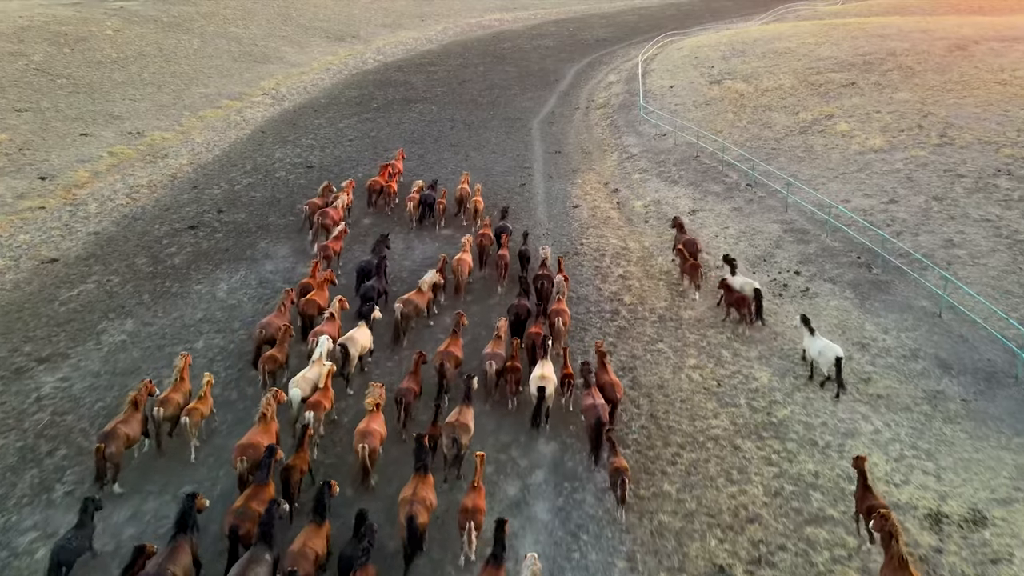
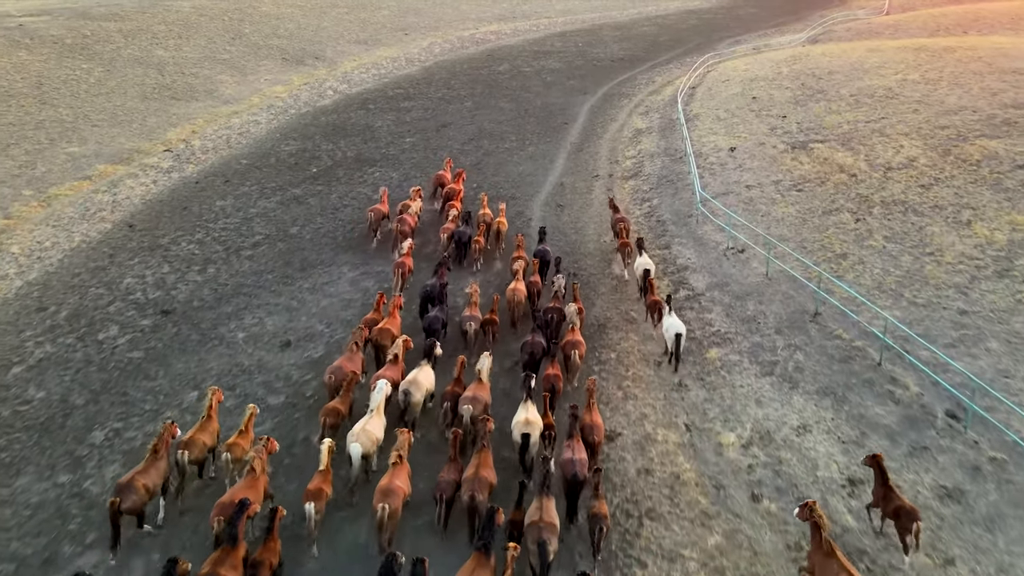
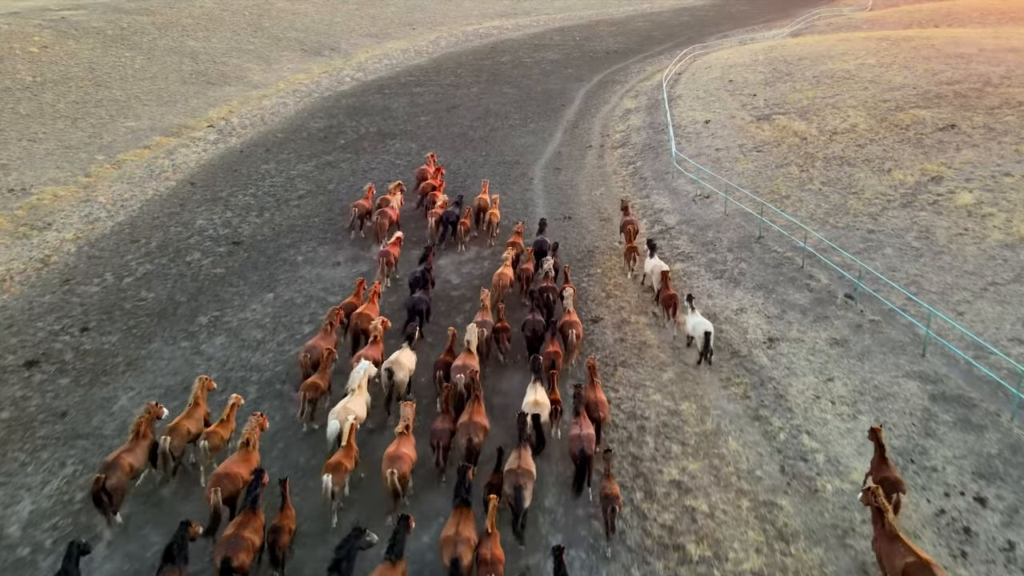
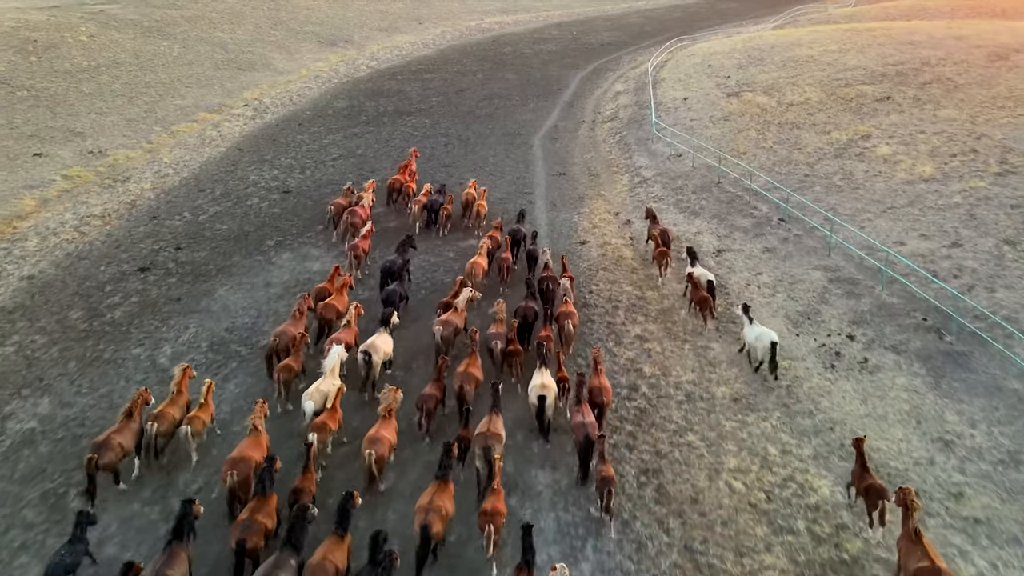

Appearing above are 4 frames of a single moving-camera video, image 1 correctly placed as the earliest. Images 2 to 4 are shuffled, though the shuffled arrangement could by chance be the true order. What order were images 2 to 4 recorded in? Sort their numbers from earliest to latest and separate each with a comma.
4, 3, 2
